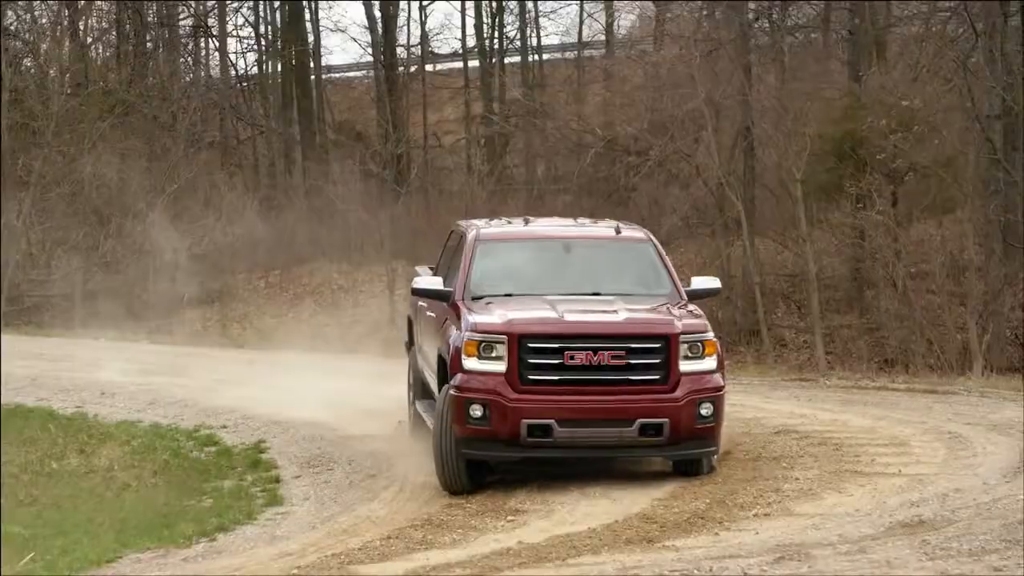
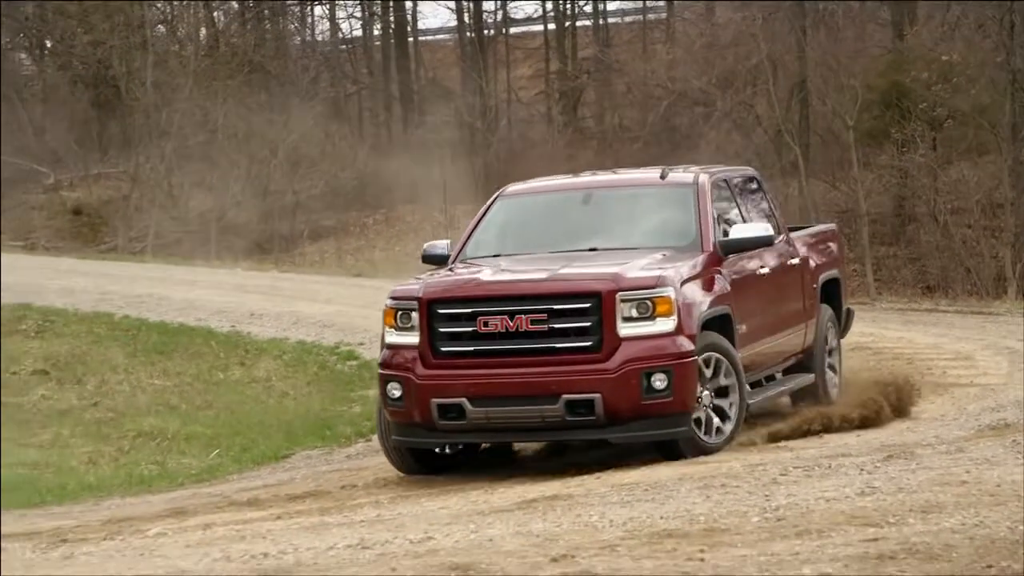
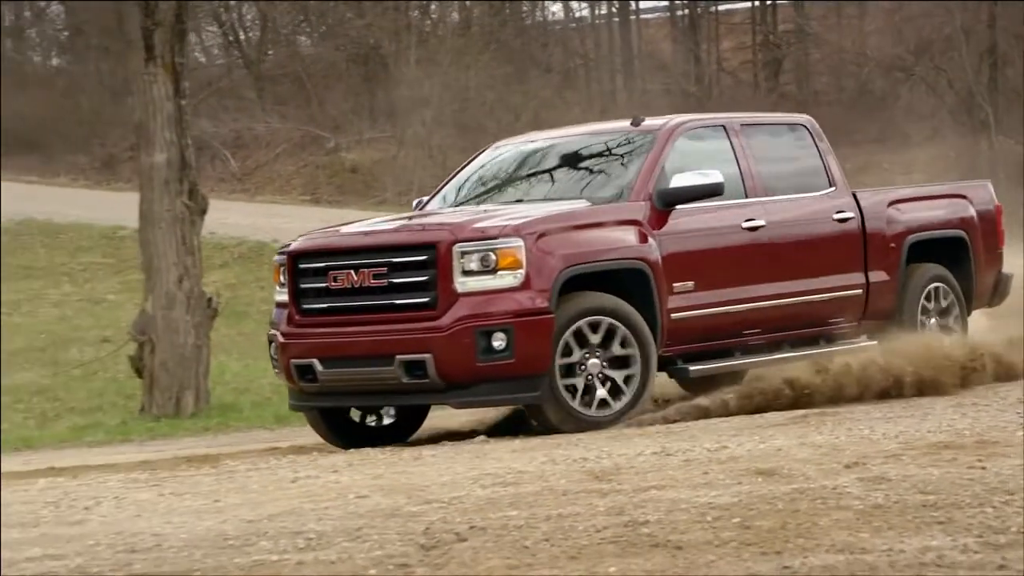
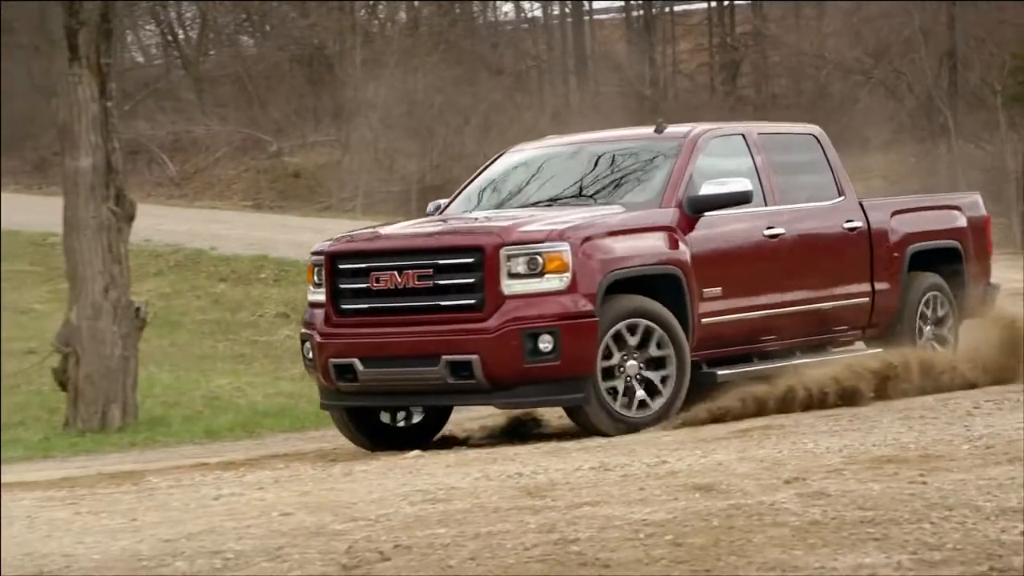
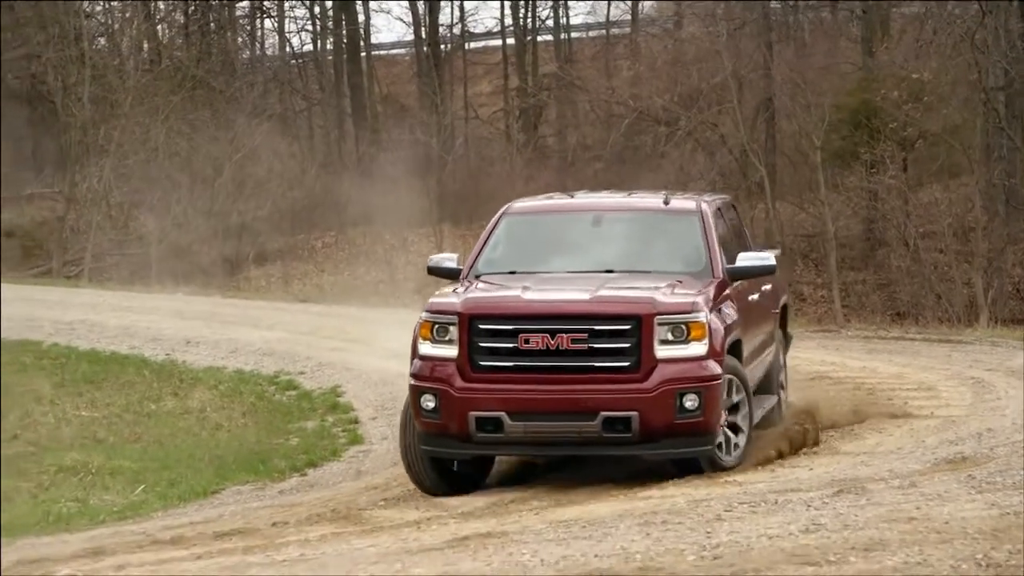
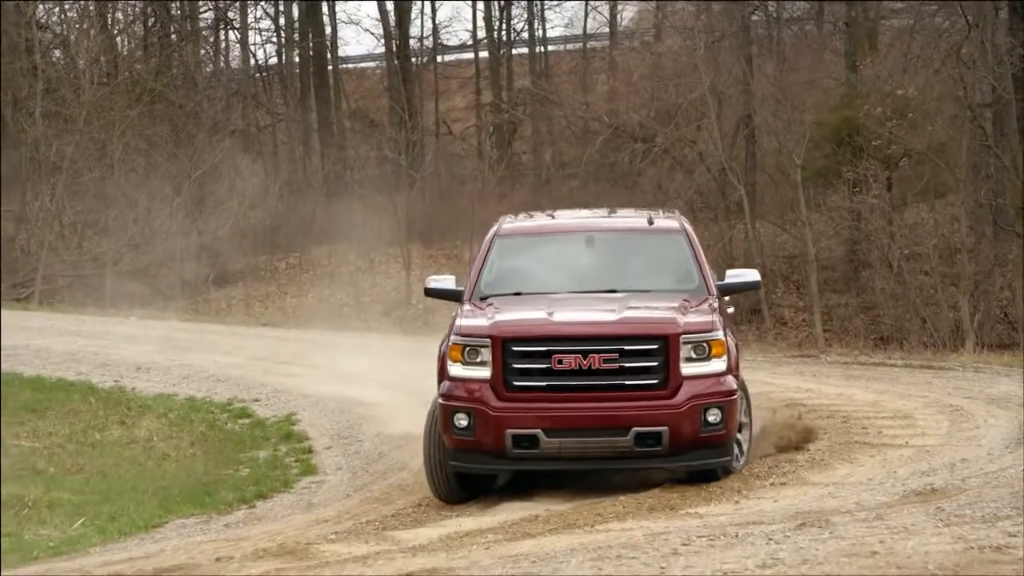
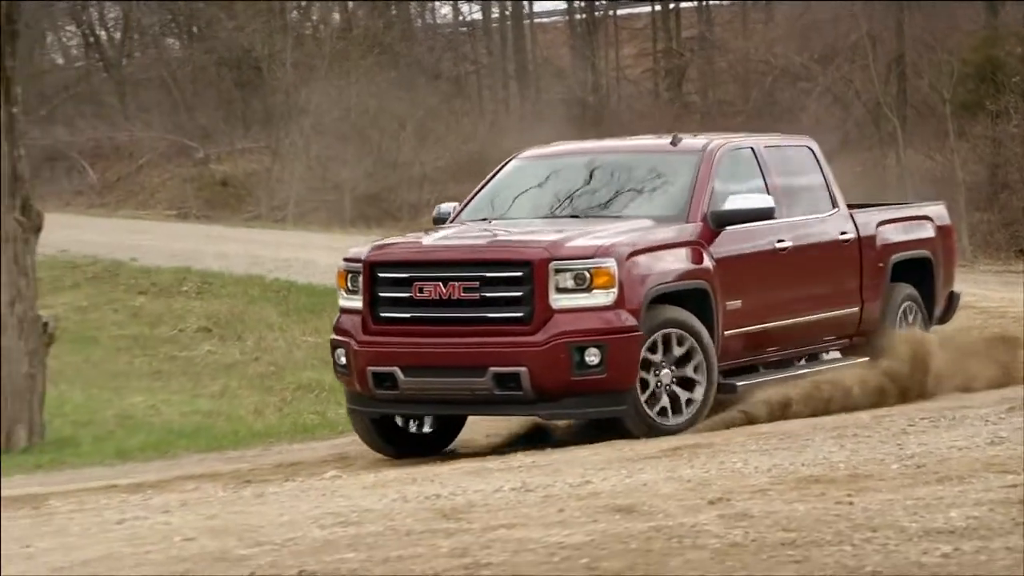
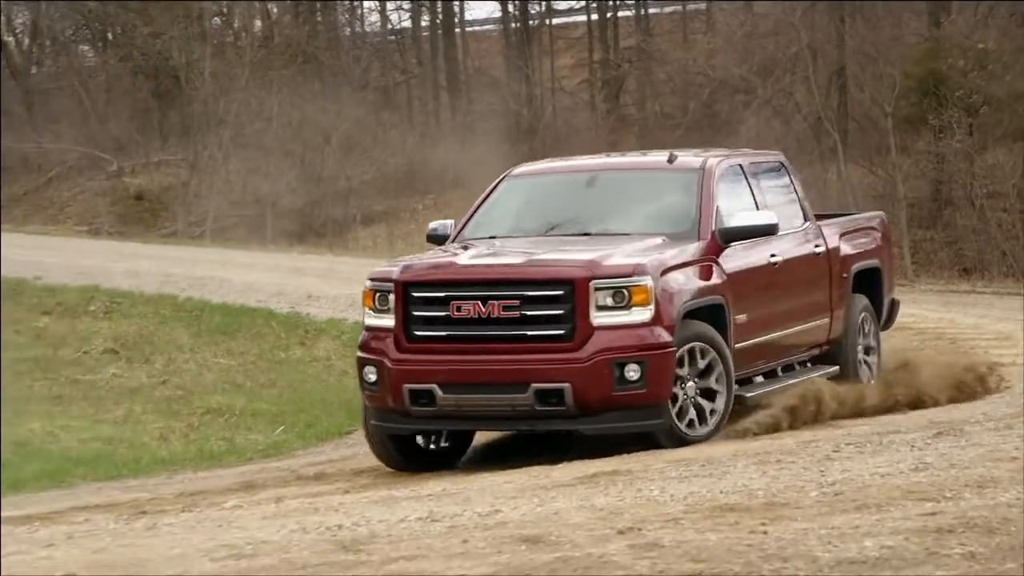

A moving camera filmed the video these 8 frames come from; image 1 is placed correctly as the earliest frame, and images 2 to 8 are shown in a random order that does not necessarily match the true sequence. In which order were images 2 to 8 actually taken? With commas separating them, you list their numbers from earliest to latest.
6, 5, 2, 8, 7, 4, 3
